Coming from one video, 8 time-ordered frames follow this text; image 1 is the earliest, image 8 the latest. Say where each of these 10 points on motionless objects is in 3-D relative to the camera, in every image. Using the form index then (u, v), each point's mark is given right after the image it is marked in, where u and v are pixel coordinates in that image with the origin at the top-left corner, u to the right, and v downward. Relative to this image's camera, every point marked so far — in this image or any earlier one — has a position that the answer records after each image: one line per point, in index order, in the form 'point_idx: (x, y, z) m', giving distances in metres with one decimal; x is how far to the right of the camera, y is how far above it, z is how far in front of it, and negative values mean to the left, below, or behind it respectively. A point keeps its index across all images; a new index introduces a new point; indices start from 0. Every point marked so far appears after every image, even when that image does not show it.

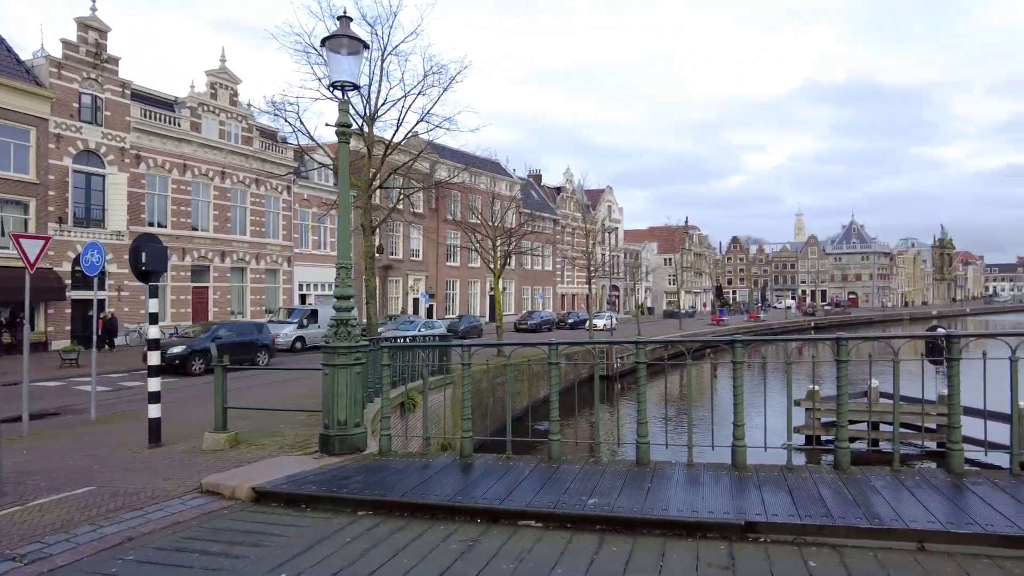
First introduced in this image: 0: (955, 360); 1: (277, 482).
0: (+3.4, -0.6, +5.0) m
1: (-2.0, -1.7, +5.5) m
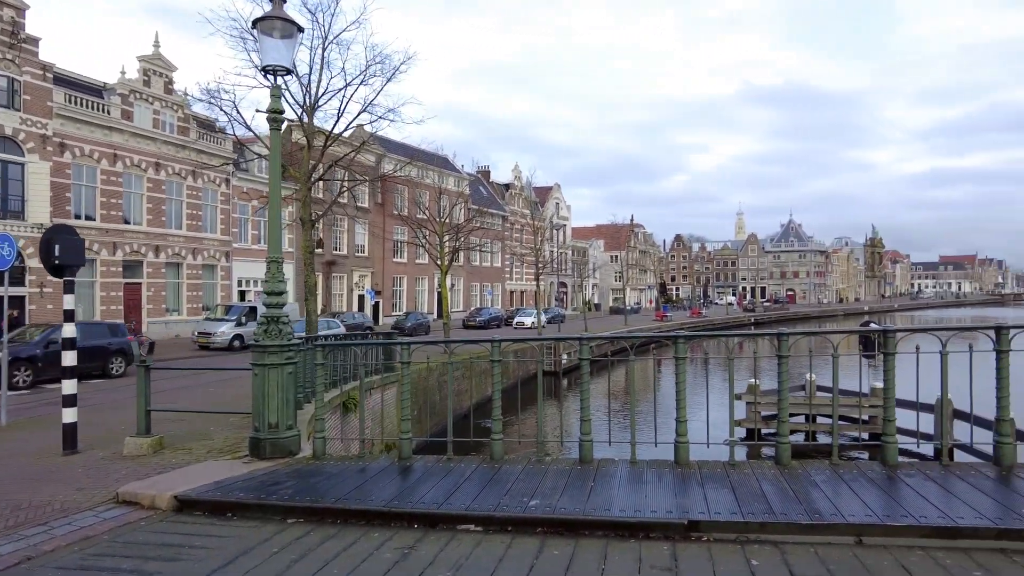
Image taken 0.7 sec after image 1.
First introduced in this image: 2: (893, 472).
0: (+3.0, -0.5, +5.0) m
1: (-2.5, -1.6, +5.2) m
2: (+2.9, -1.4, +4.8) m
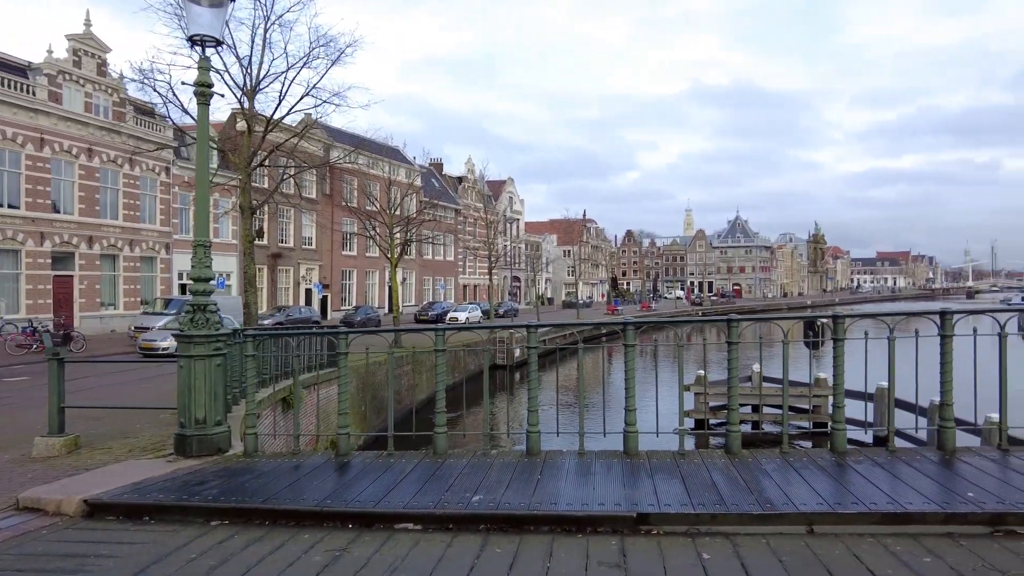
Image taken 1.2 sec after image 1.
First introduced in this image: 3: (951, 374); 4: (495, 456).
0: (+2.5, -0.4, +5.0) m
1: (-2.9, -1.5, +4.7) m
2: (+2.5, -1.3, +4.8) m
3: (+3.3, -0.7, +4.8) m
4: (-0.1, -1.3, +5.1) m
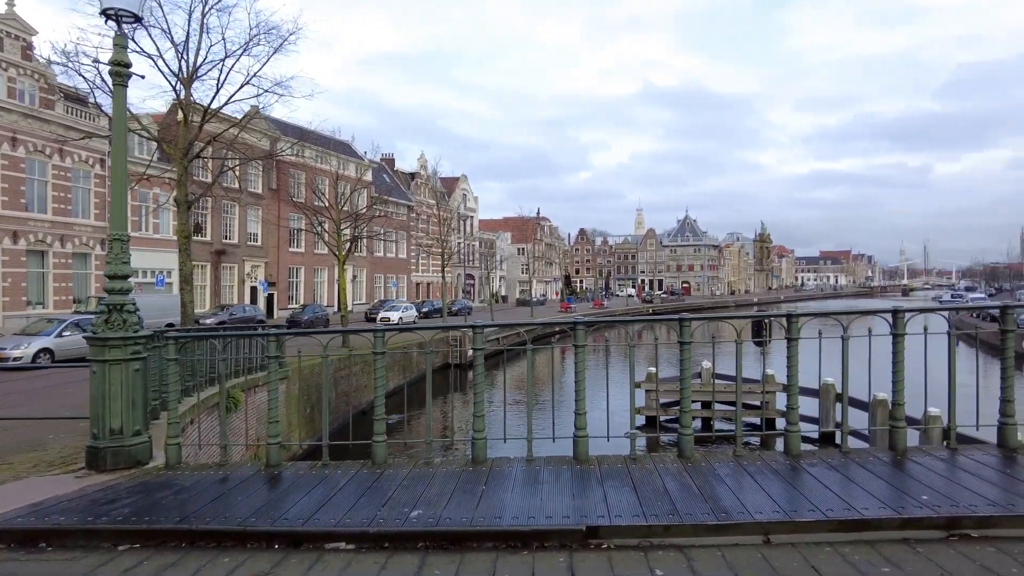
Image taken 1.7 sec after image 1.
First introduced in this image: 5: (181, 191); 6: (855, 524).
0: (+2.1, -0.4, +4.9) m
1: (-3.3, -1.5, +4.2) m
2: (+2.1, -1.3, +4.7) m
3: (+2.9, -0.6, +4.7) m
4: (-0.6, -1.3, +4.8) m
5: (-6.9, +2.0, +13.5) m
6: (+1.9, -1.3, +3.5) m
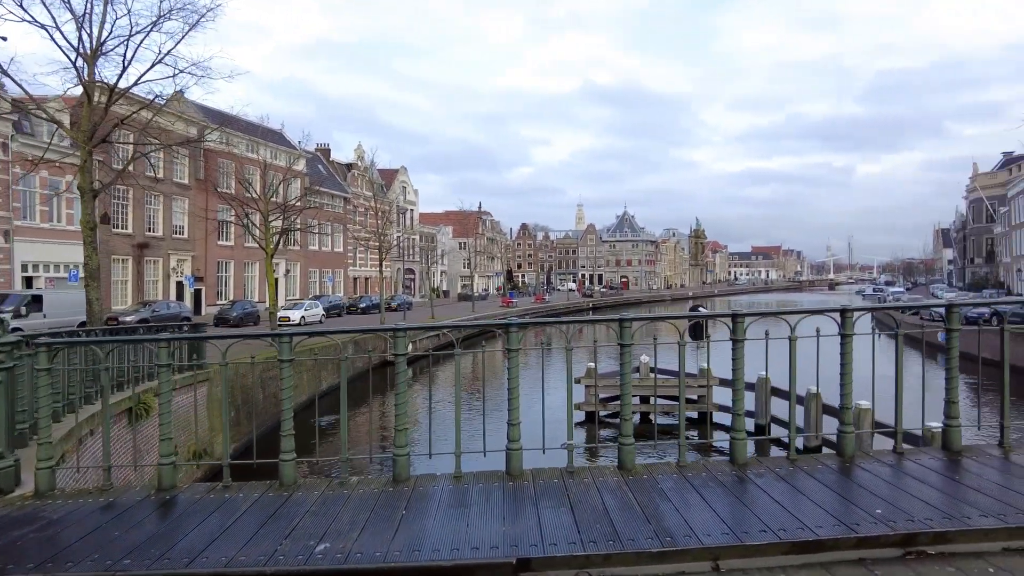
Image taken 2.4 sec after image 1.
0: (+1.6, -0.4, +4.6) m
1: (-3.8, -1.5, +3.5) m
2: (+1.6, -1.3, +4.4) m
3: (+2.4, -0.6, +4.5) m
4: (-1.1, -1.3, +4.3) m
5: (-8.2, +2.1, +12.3) m
6: (+1.5, -1.3, +3.2) m
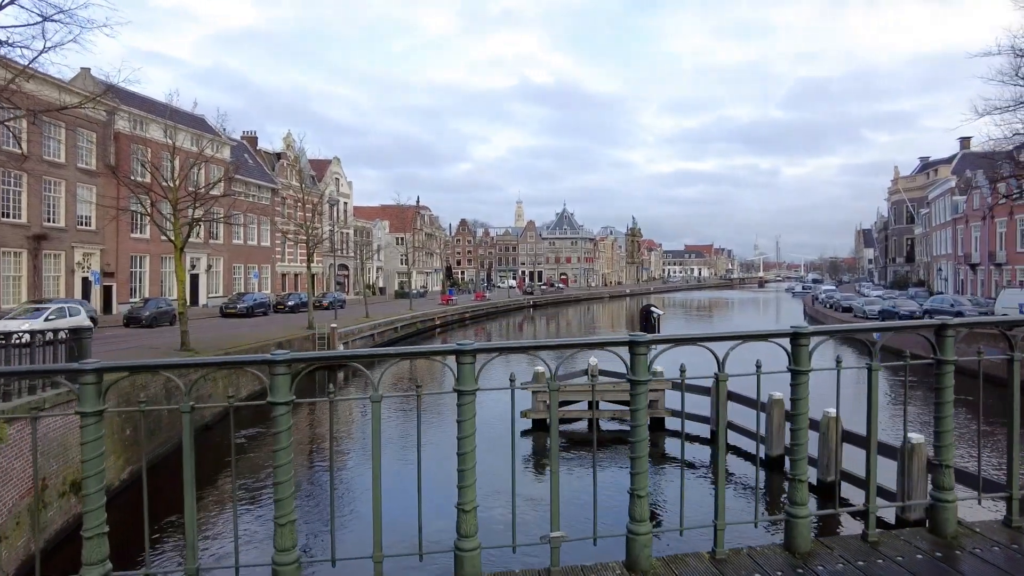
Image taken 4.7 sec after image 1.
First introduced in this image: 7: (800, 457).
0: (+1.4, -0.4, +3.2) m
1: (-3.9, -1.5, +1.5) m
2: (+1.4, -1.3, +3.0) m
3: (+2.2, -0.6, +3.2) m
4: (-1.2, -1.3, +2.6) m
5: (-9.1, +2.1, +9.9) m
6: (+1.4, -1.3, +1.8) m
7: (+1.4, -0.8, +3.2) m
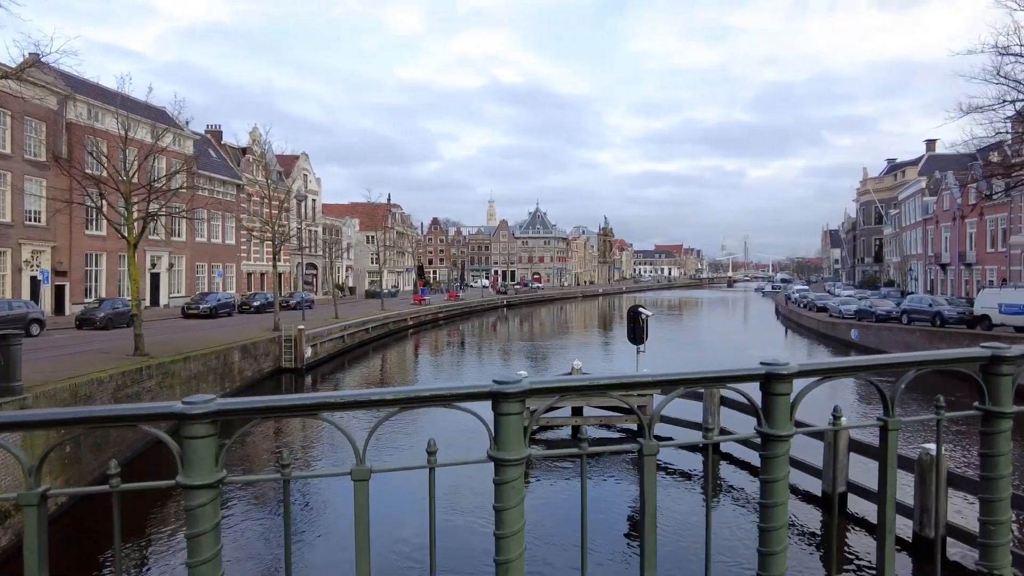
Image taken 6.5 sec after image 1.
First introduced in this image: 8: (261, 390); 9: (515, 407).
0: (+1.6, -0.4, +2.2) m
1: (-3.6, -1.5, +0.3) m
2: (+1.5, -1.3, +1.9) m
3: (+2.3, -0.7, +2.2) m
4: (-1.0, -1.3, +1.5) m
5: (-9.2, +2.1, +8.4) m
6: (+1.6, -1.3, +0.8) m
7: (+1.6, -0.8, +2.2) m
8: (-7.8, -3.2, +20.0) m
9: (-0.1, -0.3, +2.4) m
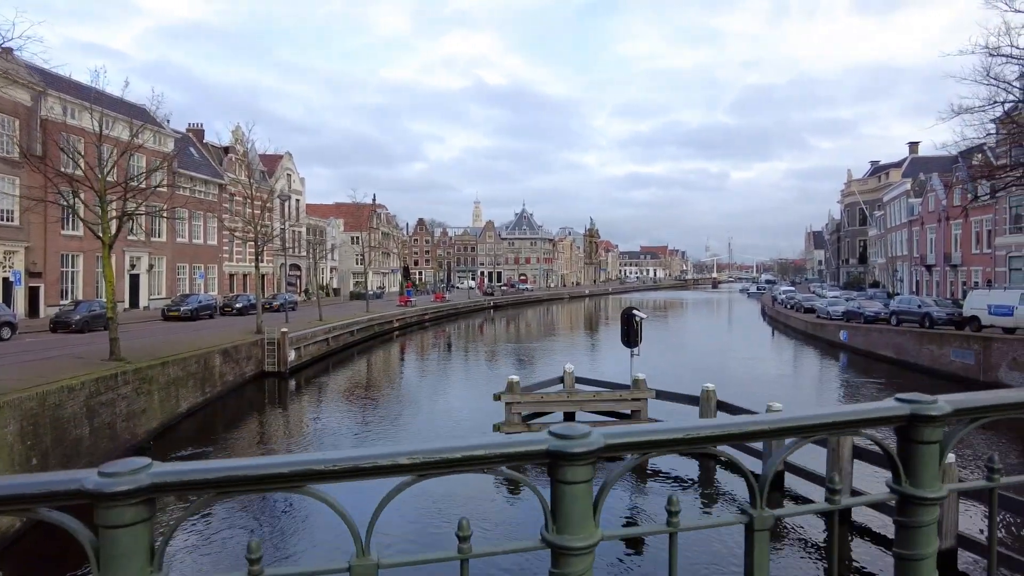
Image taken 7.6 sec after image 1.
0: (+1.7, -0.4, +1.7) m
1: (-3.4, -1.5, -0.3) m
2: (+1.7, -1.3, +1.5) m
3: (+2.4, -0.7, +1.8) m
4: (-0.9, -1.4, +1.0) m
5: (-9.3, +2.1, +7.7) m
6: (+1.8, -1.4, +0.3) m
7: (+1.7, -0.9, +1.7) m
8: (-8.1, -3.2, +19.3) m
9: (0.0, -0.4, +1.9) m
